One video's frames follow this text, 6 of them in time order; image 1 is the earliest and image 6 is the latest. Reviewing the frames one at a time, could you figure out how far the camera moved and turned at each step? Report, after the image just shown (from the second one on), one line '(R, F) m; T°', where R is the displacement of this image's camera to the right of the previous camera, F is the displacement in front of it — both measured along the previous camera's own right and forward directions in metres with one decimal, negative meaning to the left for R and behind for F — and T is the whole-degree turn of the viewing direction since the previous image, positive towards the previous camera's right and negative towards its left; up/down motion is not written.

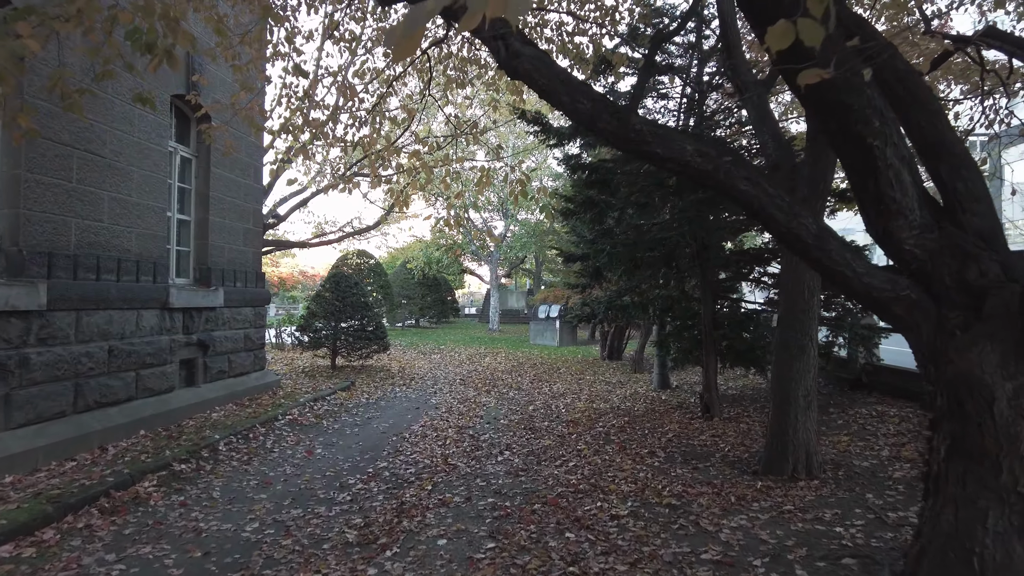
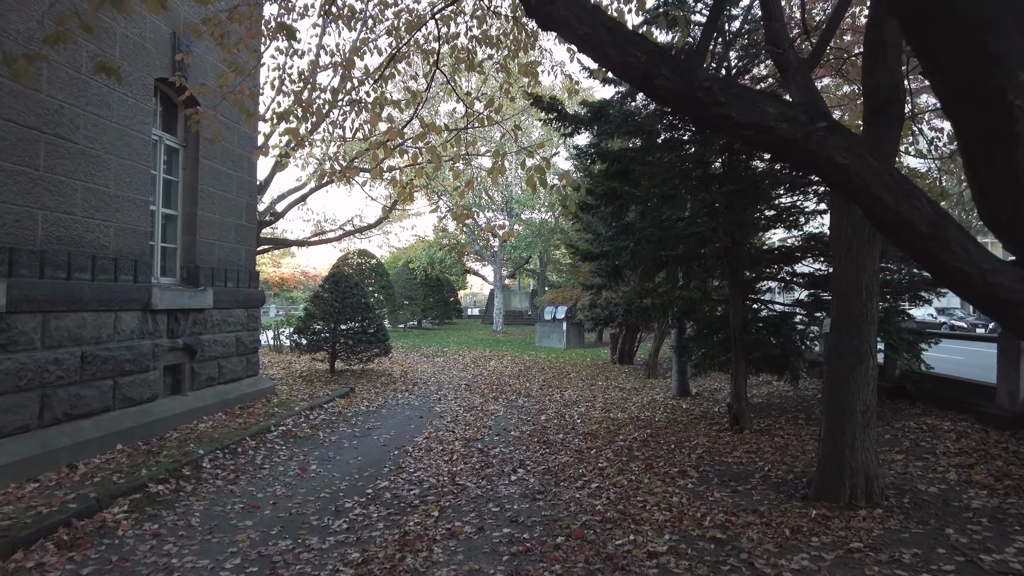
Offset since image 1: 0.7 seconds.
(-0.1, +0.6) m; 0°
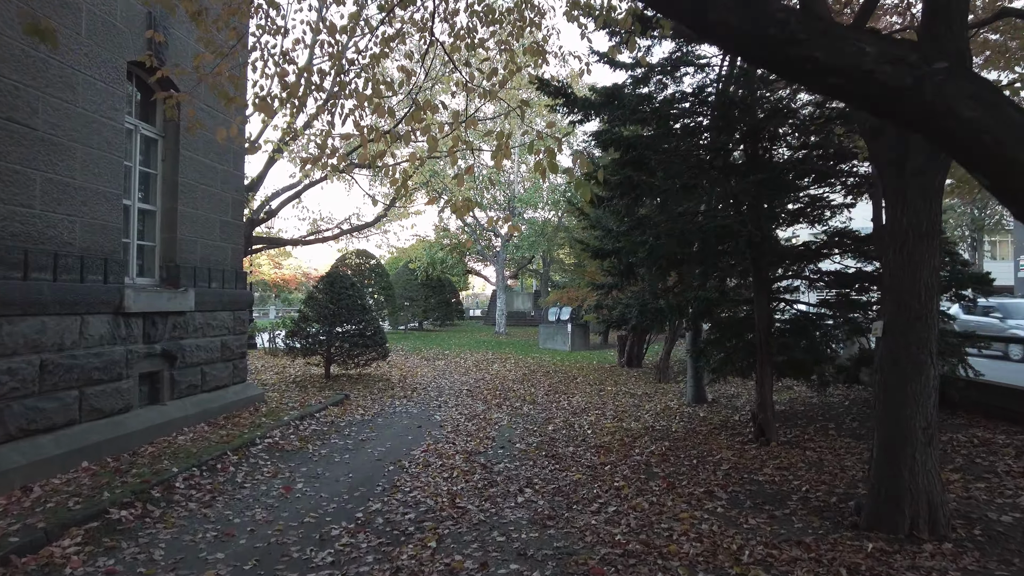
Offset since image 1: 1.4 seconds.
(0.0, +0.6) m; 0°
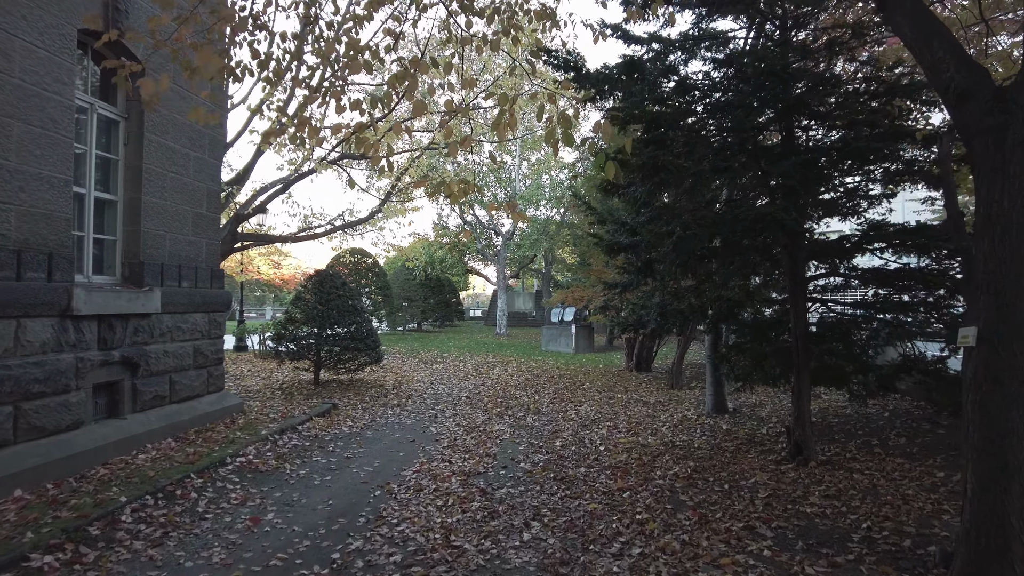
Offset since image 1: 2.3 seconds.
(0.0, +0.8) m; 0°
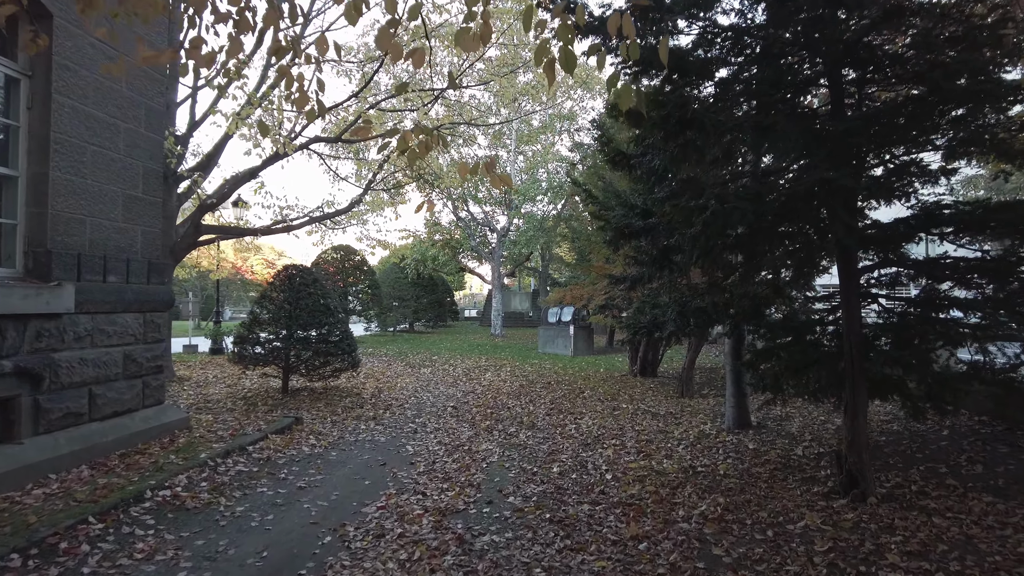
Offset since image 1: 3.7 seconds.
(+0.1, +1.1) m; 0°
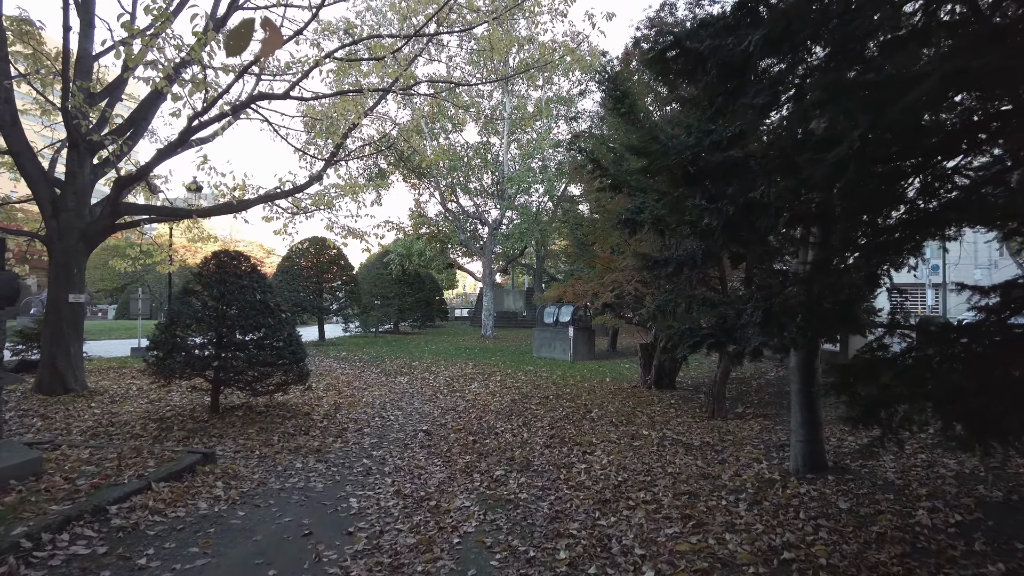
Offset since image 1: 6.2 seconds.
(+0.1, +2.0) m; +1°
